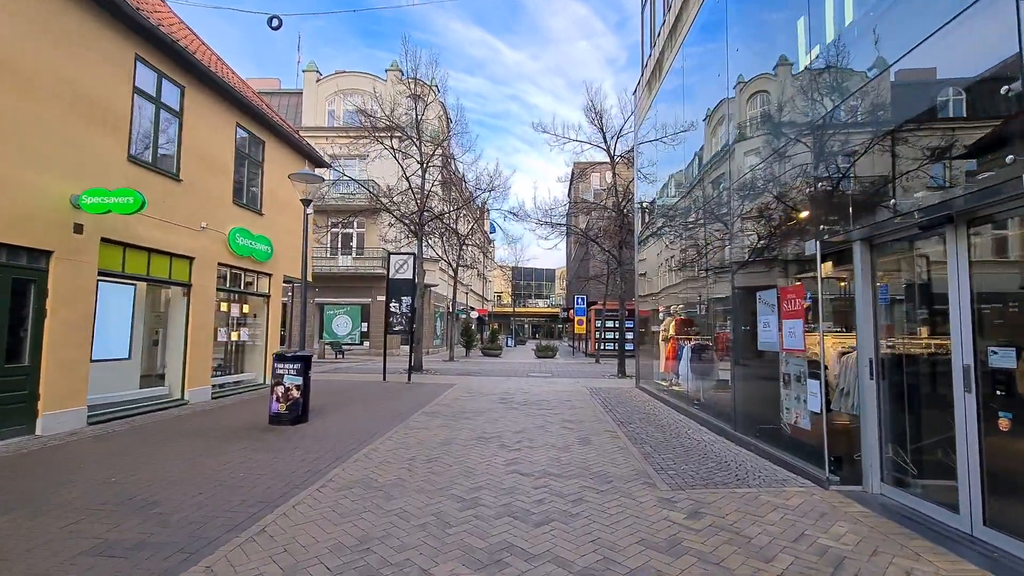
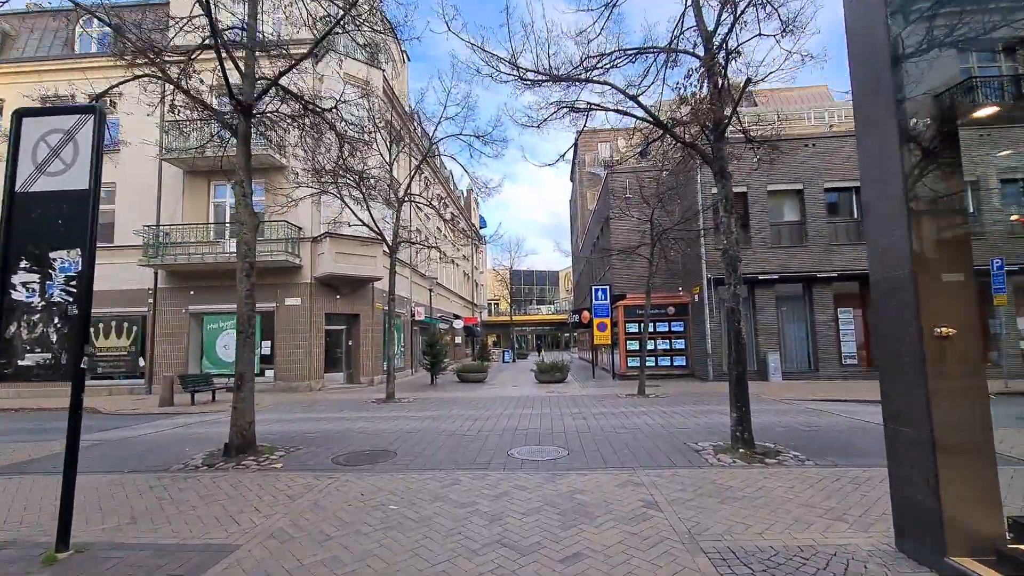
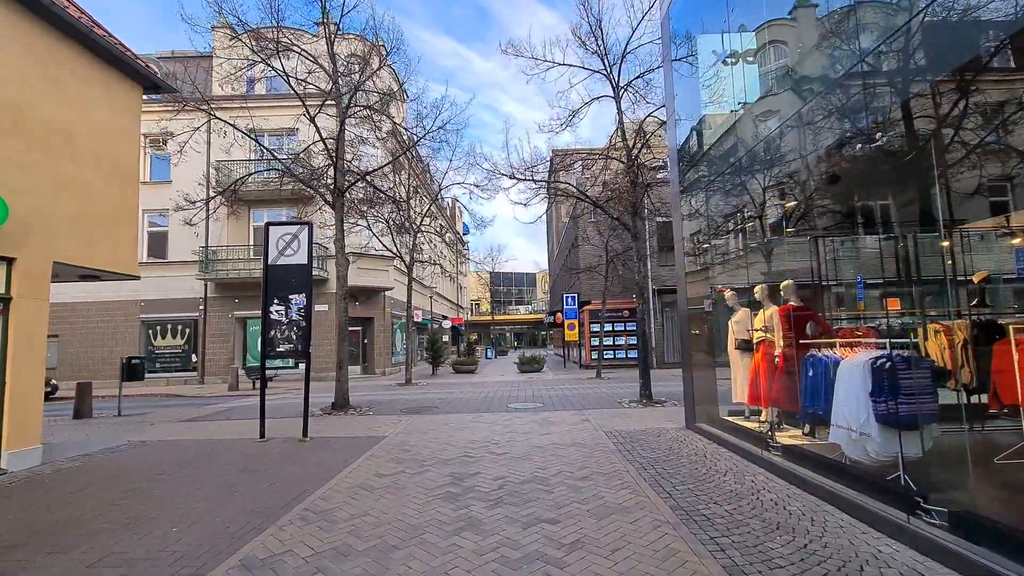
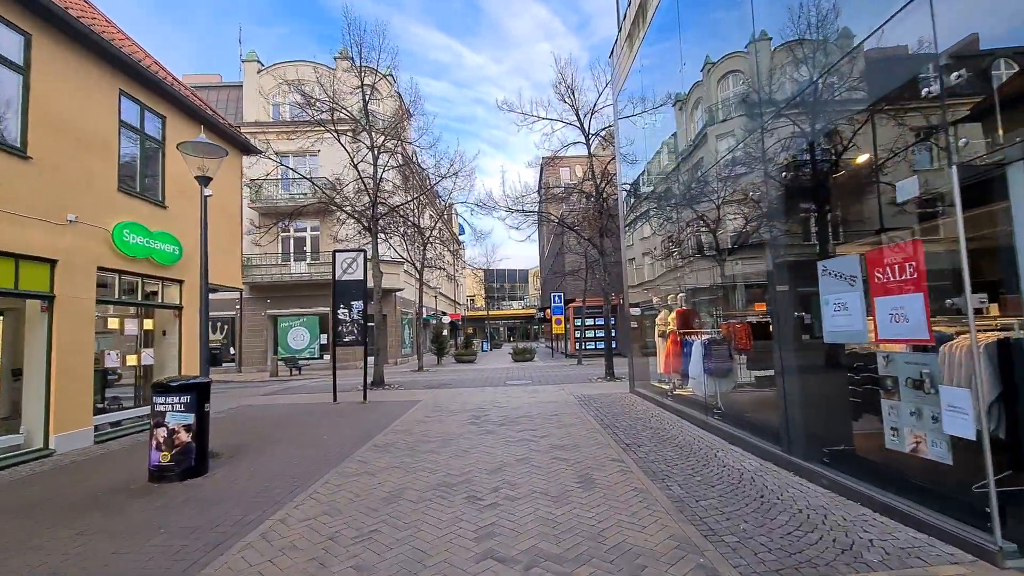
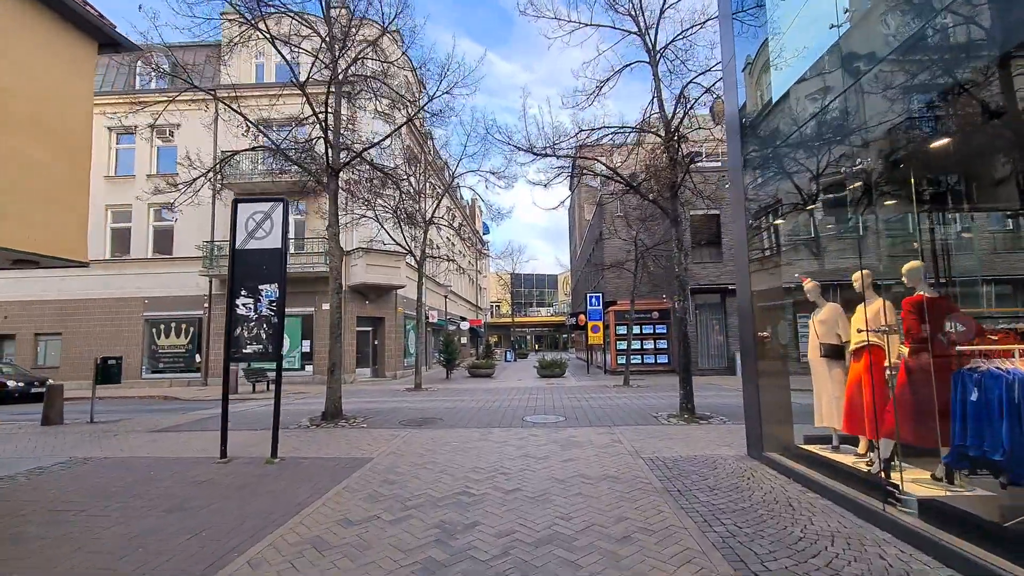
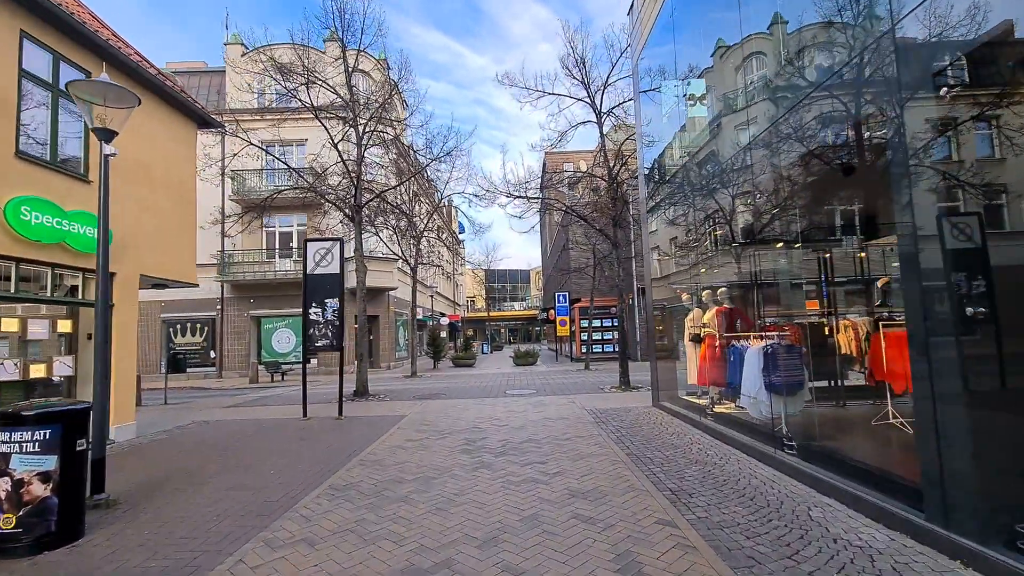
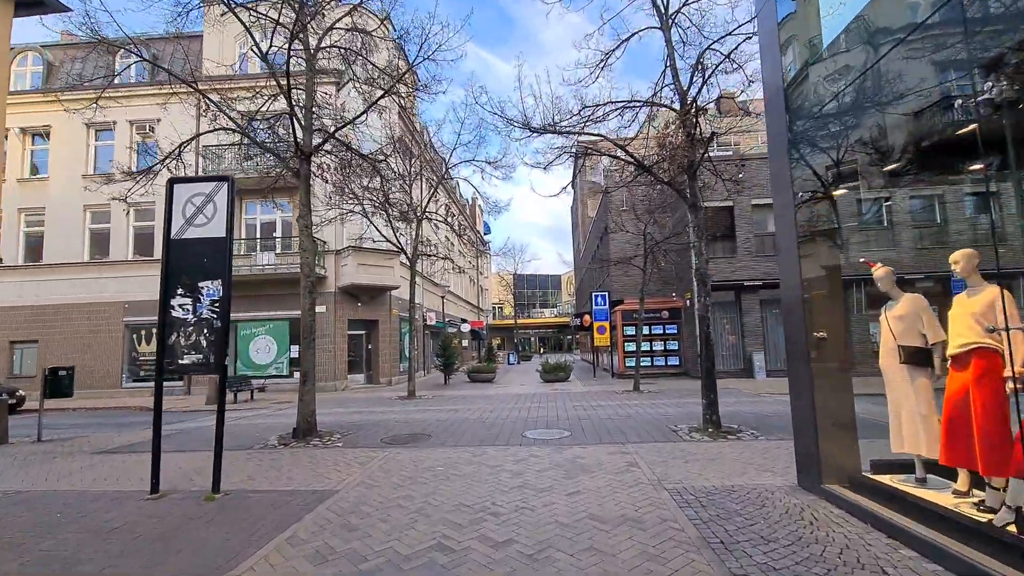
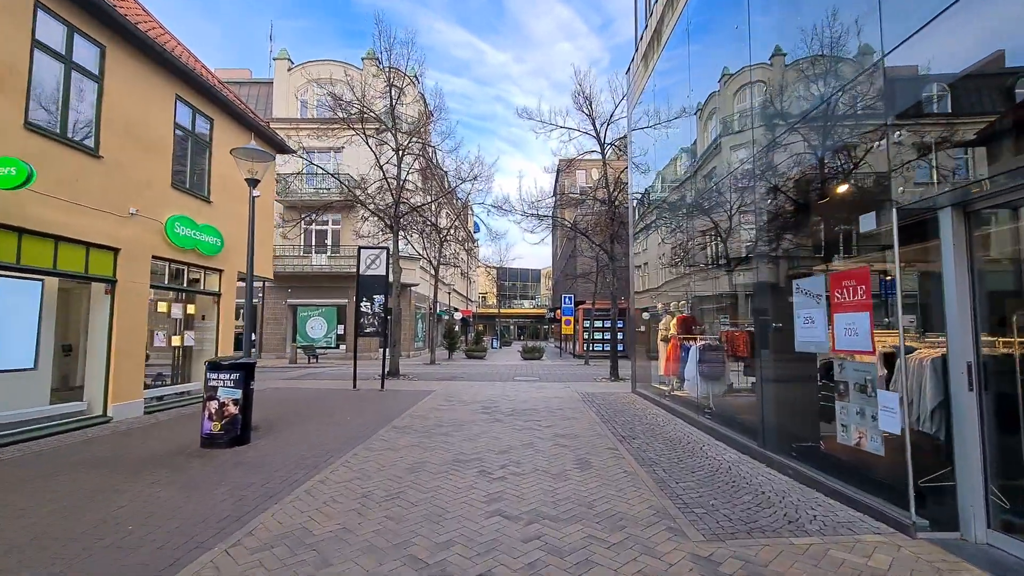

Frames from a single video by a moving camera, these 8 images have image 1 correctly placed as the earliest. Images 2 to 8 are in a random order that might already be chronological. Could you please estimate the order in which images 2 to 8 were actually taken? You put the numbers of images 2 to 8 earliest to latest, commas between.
8, 4, 6, 3, 5, 7, 2
